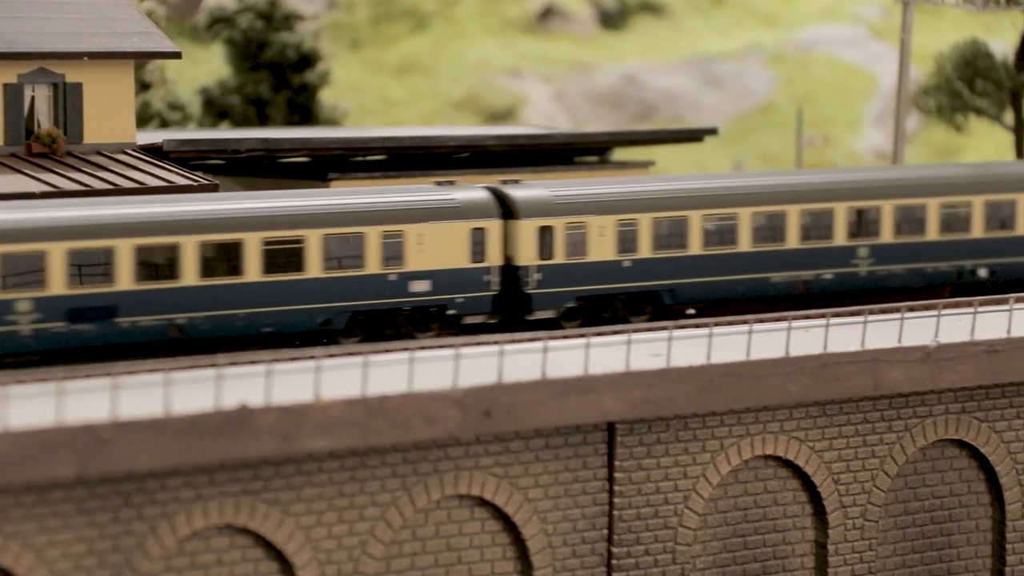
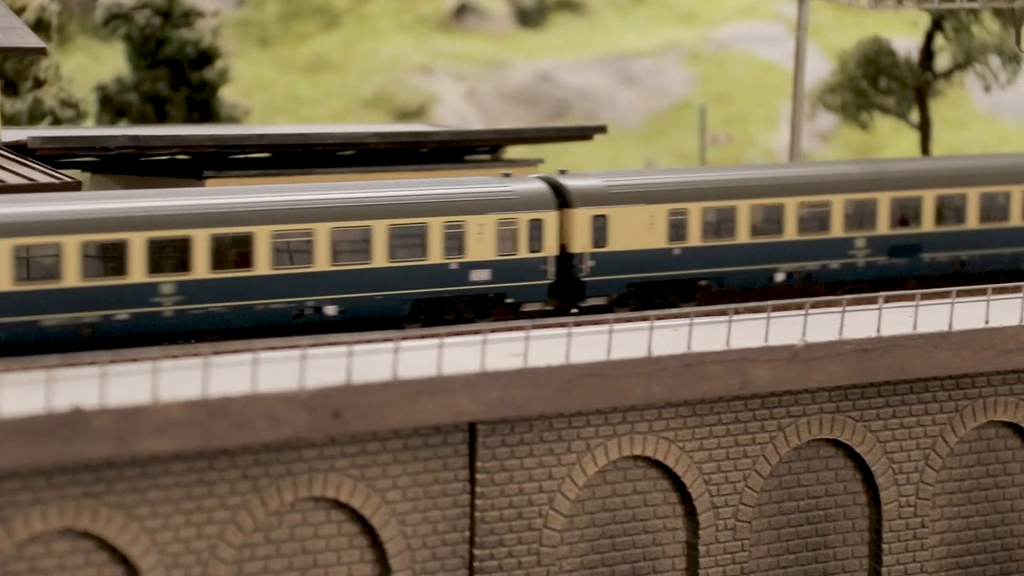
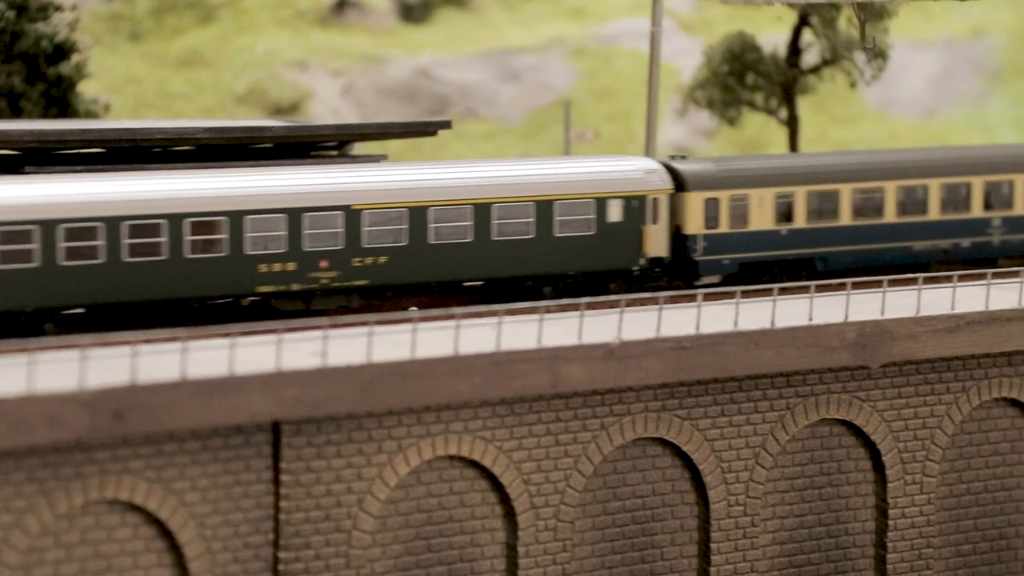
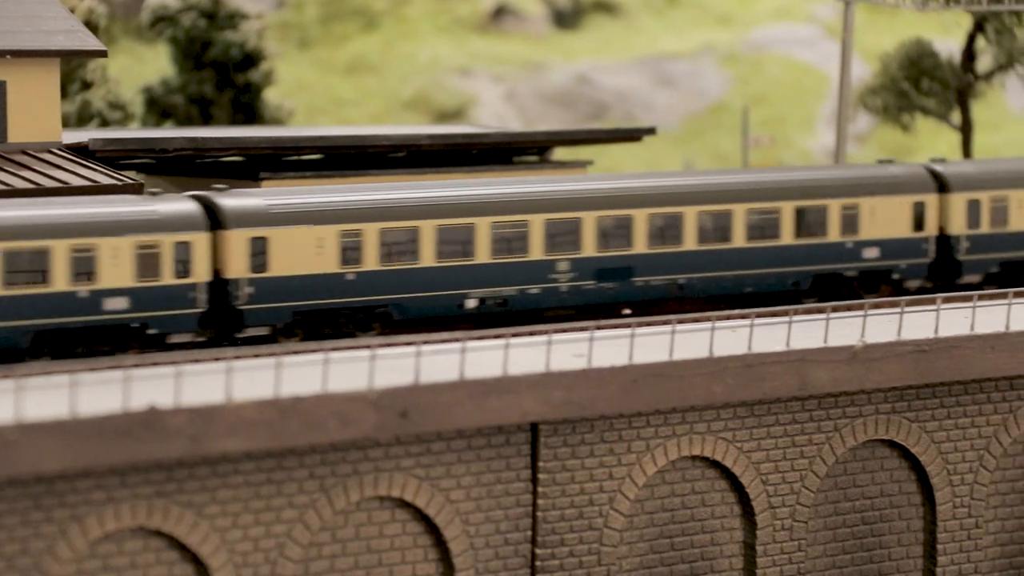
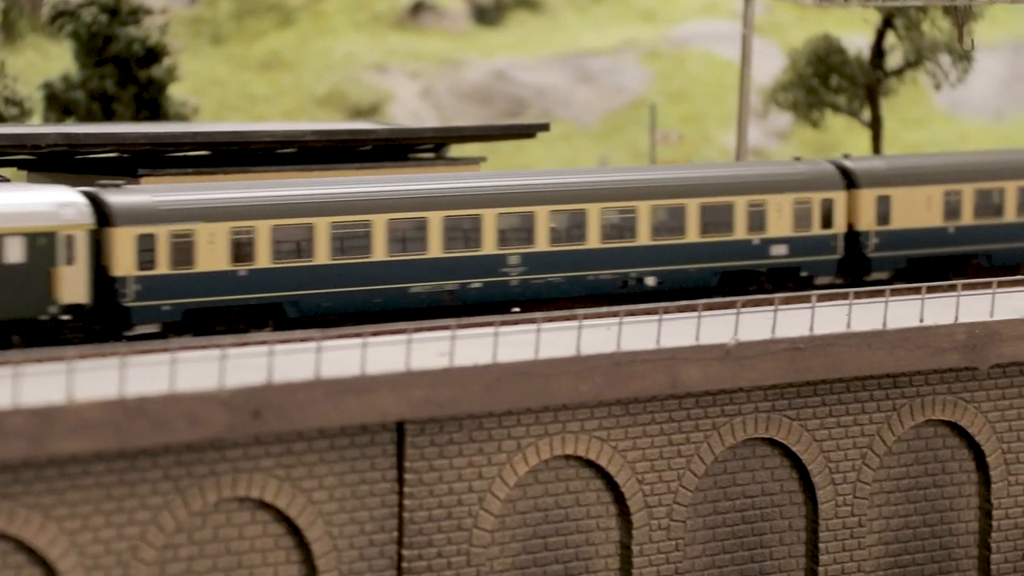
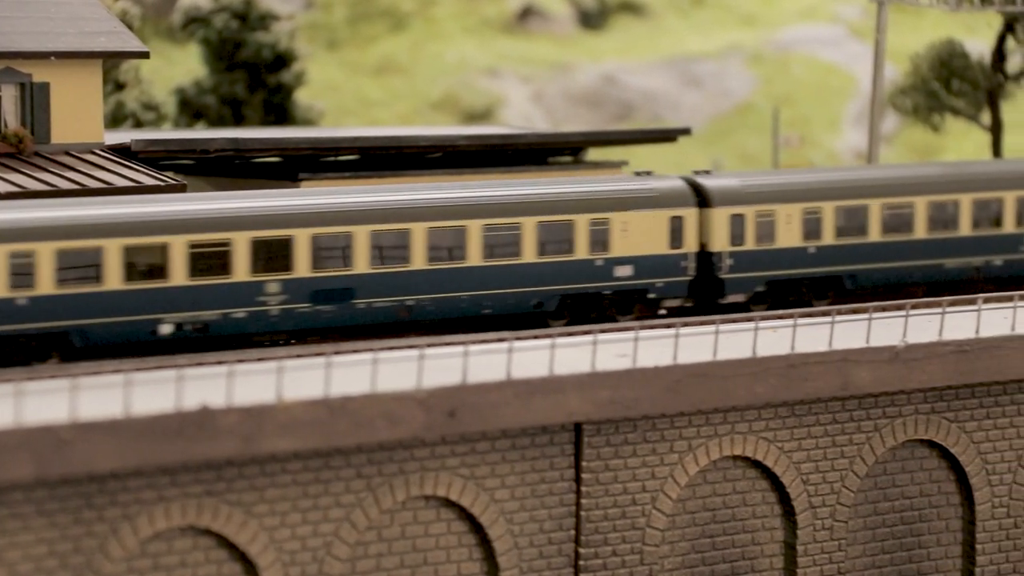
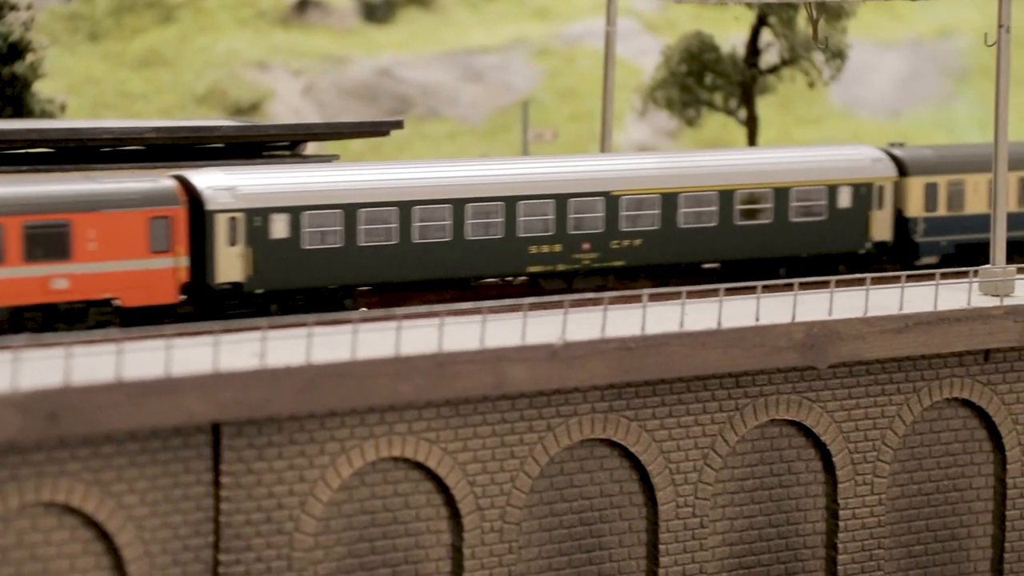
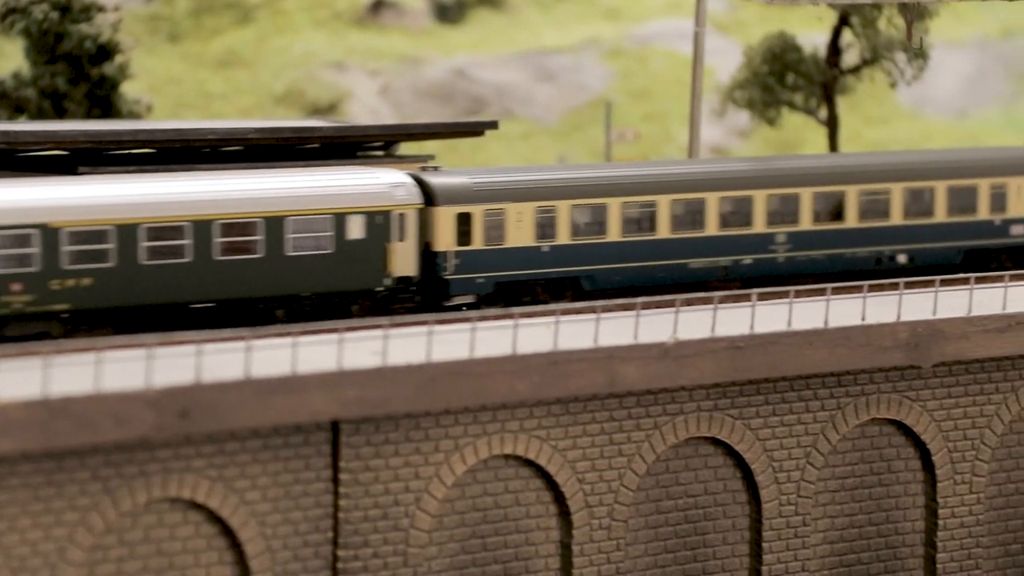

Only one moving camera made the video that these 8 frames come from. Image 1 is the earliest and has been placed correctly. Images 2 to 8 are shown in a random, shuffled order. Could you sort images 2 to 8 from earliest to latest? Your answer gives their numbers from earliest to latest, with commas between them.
6, 4, 2, 5, 8, 3, 7
